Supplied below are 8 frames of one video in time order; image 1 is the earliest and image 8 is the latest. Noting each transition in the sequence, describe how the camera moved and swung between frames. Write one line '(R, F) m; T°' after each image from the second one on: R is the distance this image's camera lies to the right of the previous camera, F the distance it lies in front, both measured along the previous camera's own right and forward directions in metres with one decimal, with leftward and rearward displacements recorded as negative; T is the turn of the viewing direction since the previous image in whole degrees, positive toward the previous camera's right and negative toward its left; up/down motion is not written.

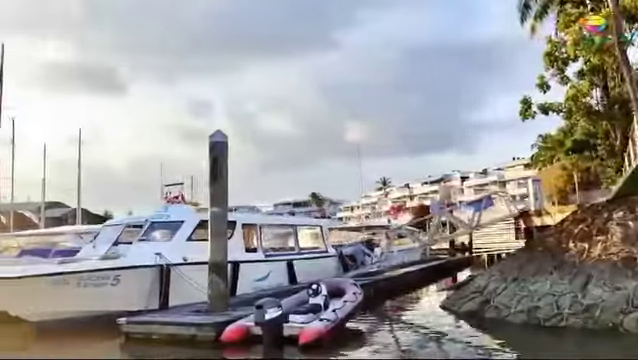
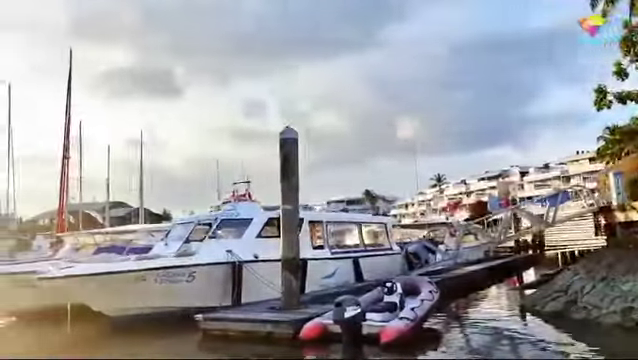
(-0.4, +0.1) m; -6°
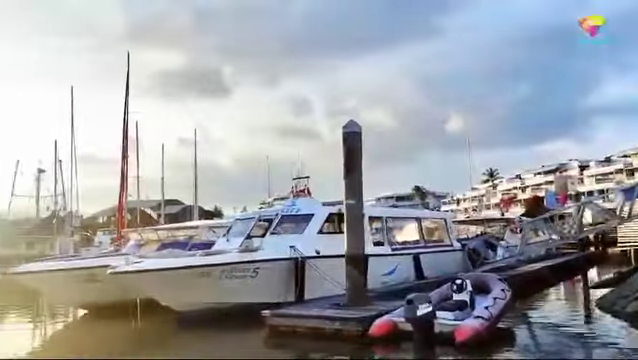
(-0.3, +0.2) m; -5°
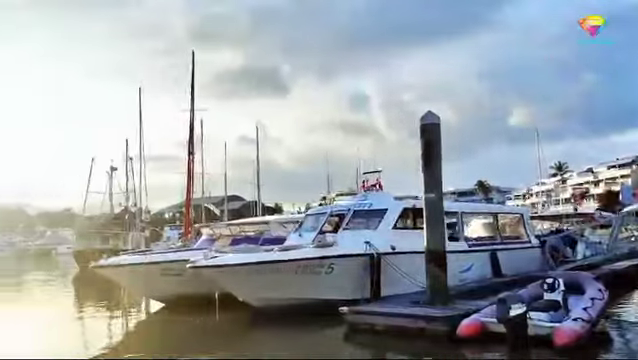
(-0.4, +0.2) m; -6°
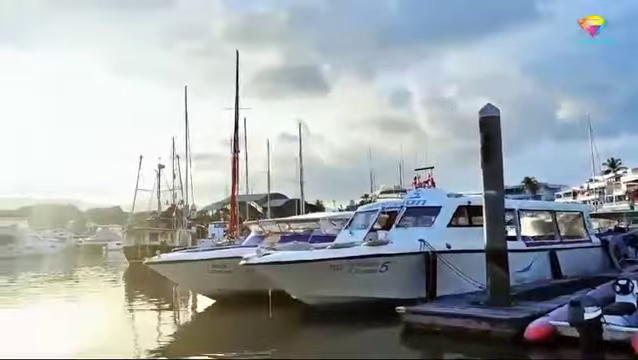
(-0.2, +0.2) m; -4°
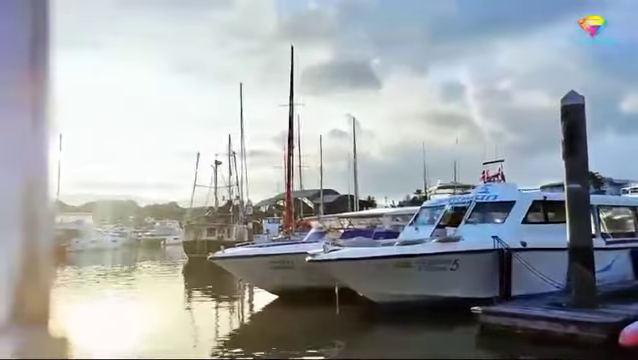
(-0.3, +0.3) m; -6°
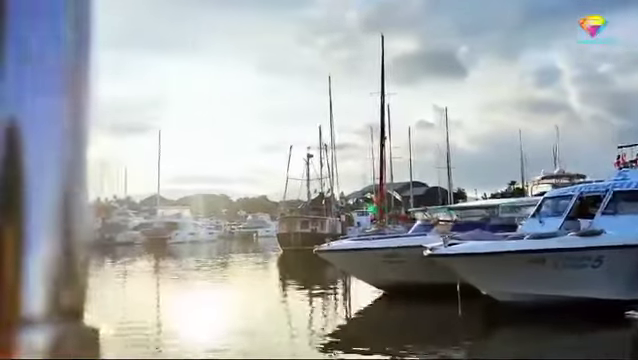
(-0.6, +0.6) m; -9°
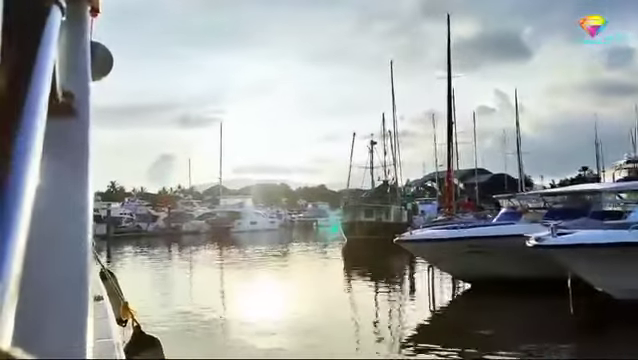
(-0.5, +0.7) m; -6°
